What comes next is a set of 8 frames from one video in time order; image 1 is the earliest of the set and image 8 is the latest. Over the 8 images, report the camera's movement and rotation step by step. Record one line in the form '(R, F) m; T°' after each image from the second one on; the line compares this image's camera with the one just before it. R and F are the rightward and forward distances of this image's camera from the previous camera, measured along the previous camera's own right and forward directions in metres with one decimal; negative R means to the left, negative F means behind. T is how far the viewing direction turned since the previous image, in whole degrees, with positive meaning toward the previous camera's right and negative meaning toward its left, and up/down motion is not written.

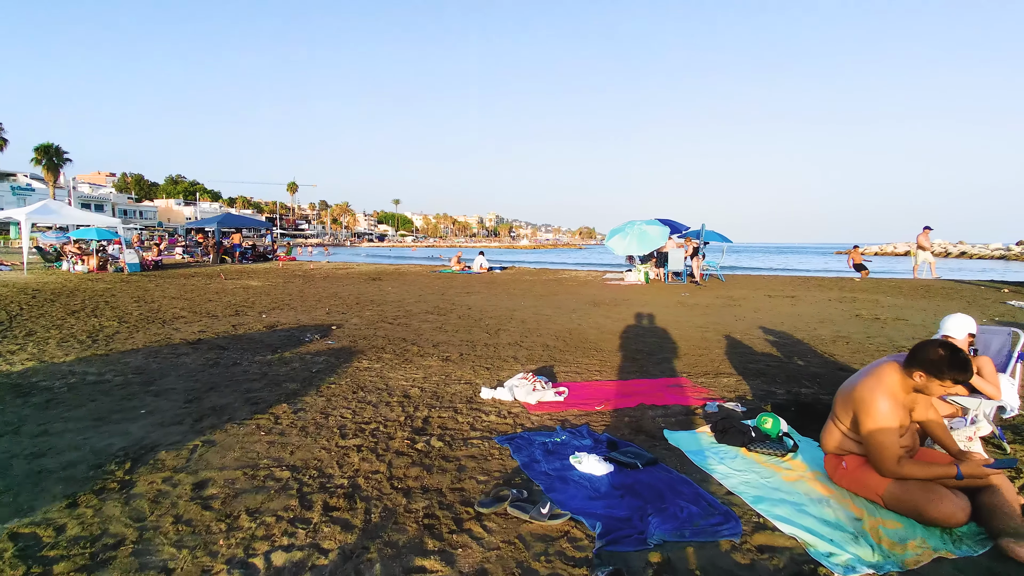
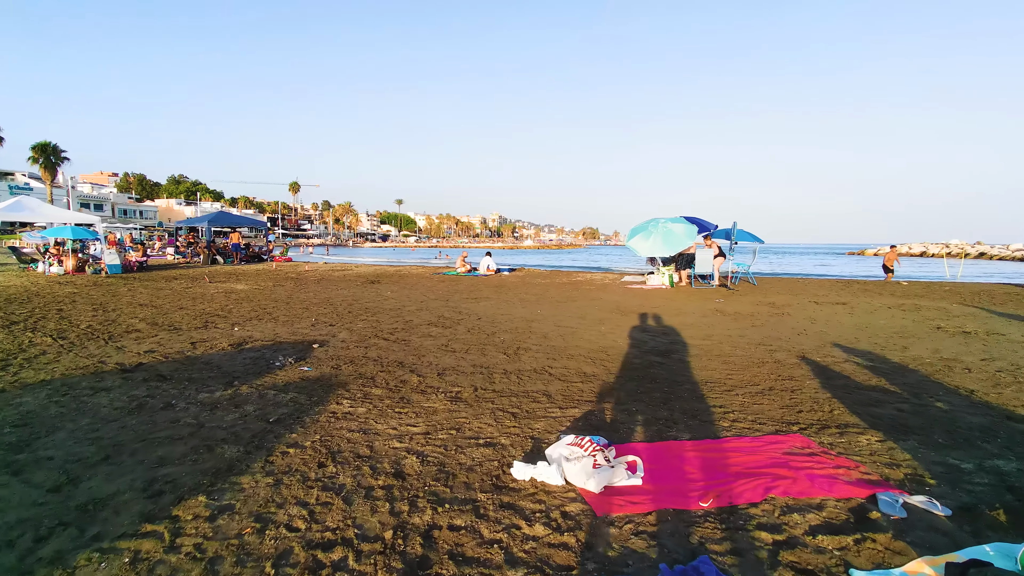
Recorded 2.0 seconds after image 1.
(-0.3, +1.7) m; 0°
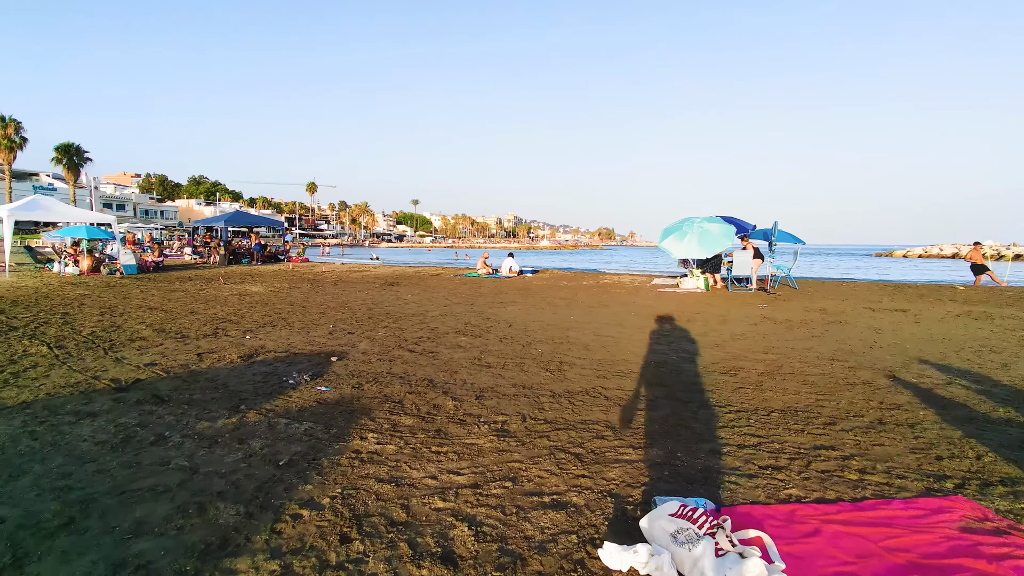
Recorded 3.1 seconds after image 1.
(-0.3, +0.8) m; -2°
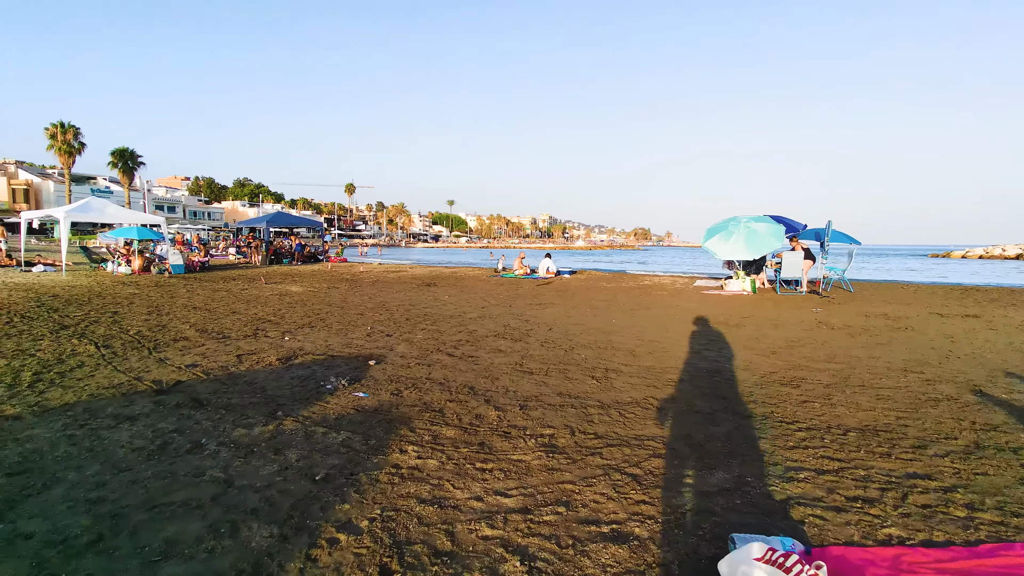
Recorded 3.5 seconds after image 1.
(-0.1, +0.3) m; -4°
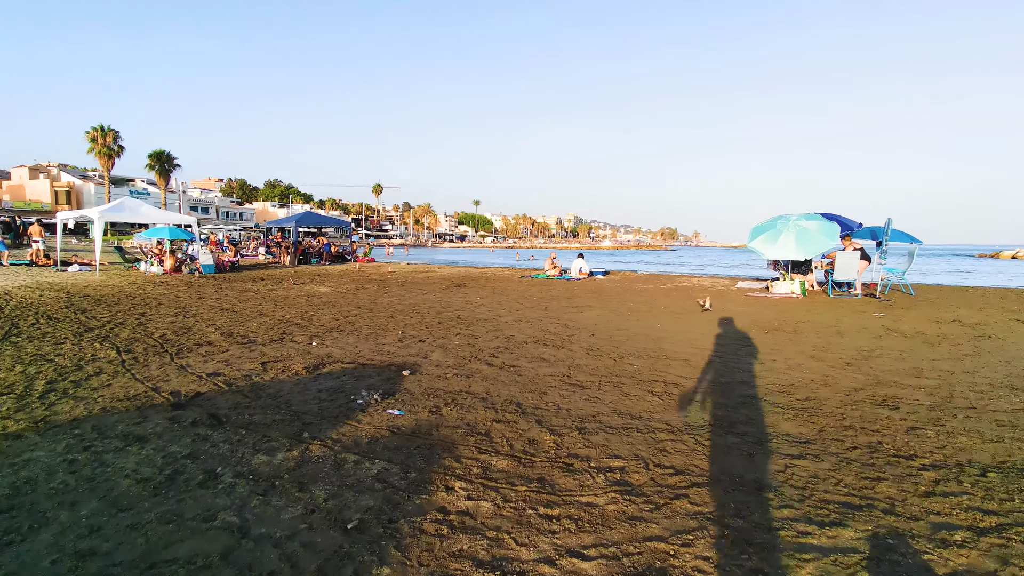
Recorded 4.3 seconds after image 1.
(-0.2, +0.6) m; -3°
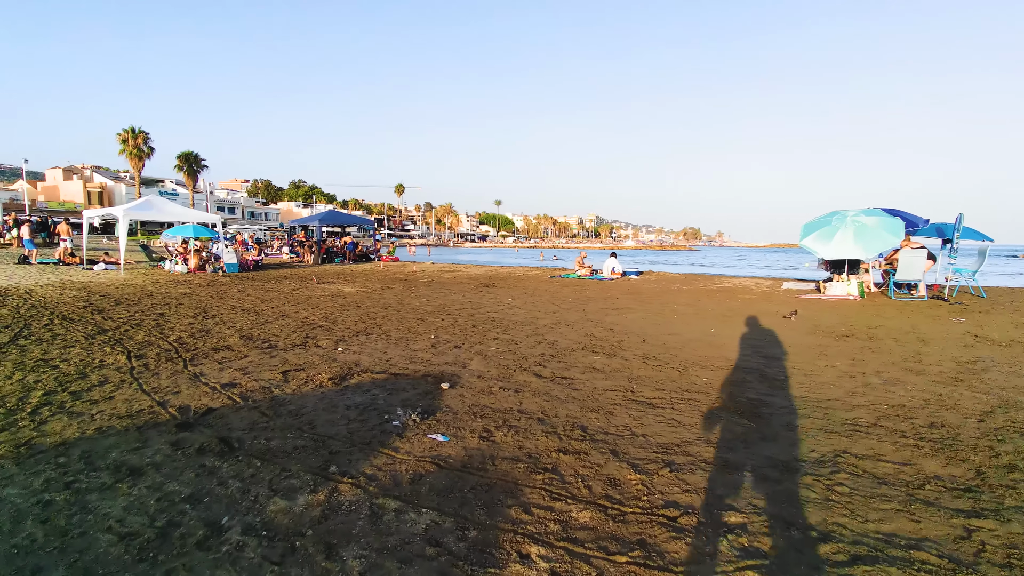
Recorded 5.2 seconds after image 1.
(-0.3, +0.8) m; -2°
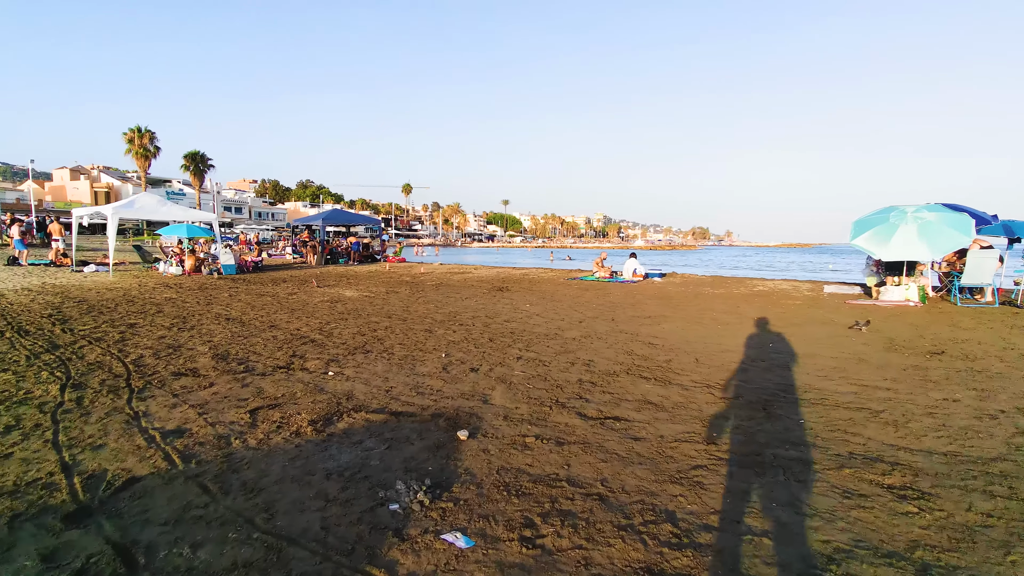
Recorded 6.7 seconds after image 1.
(-0.2, +1.3) m; -1°
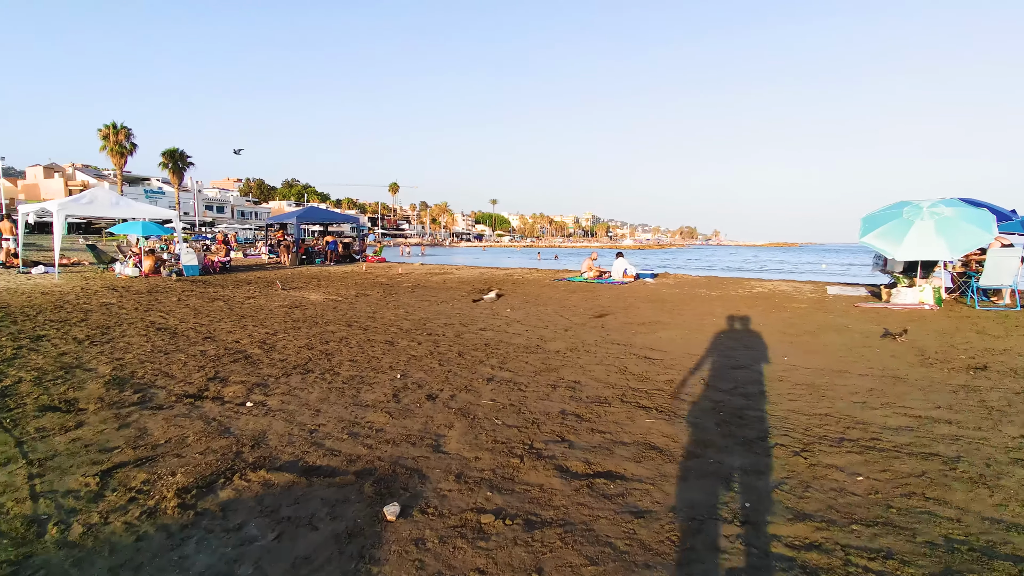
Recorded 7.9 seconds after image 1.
(+0.2, +1.1) m; +1°
